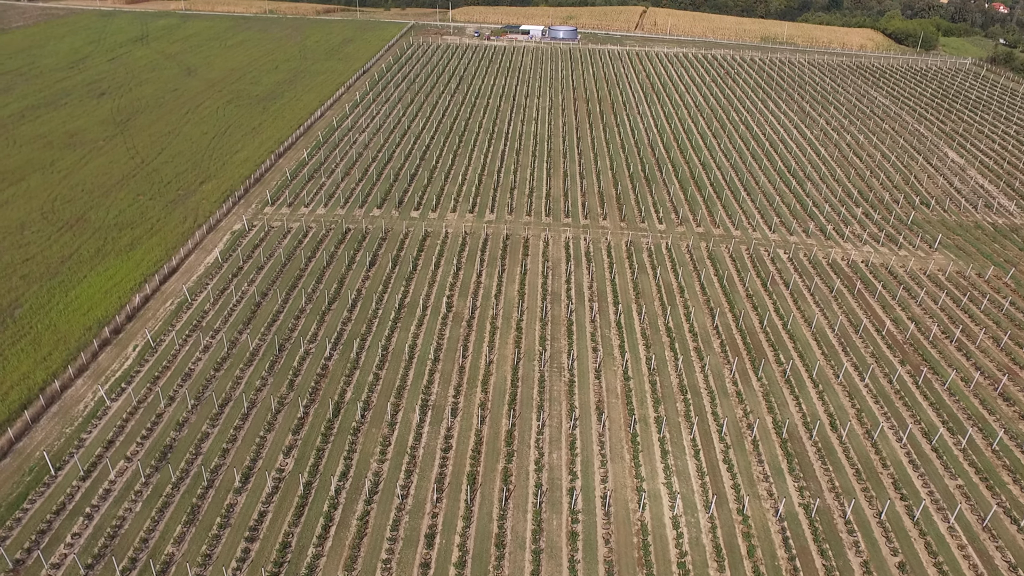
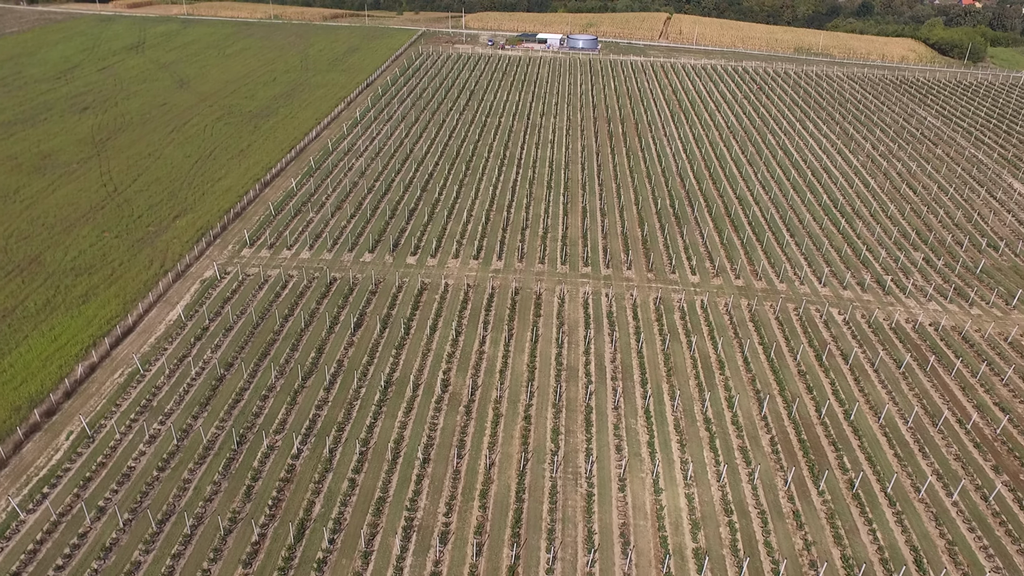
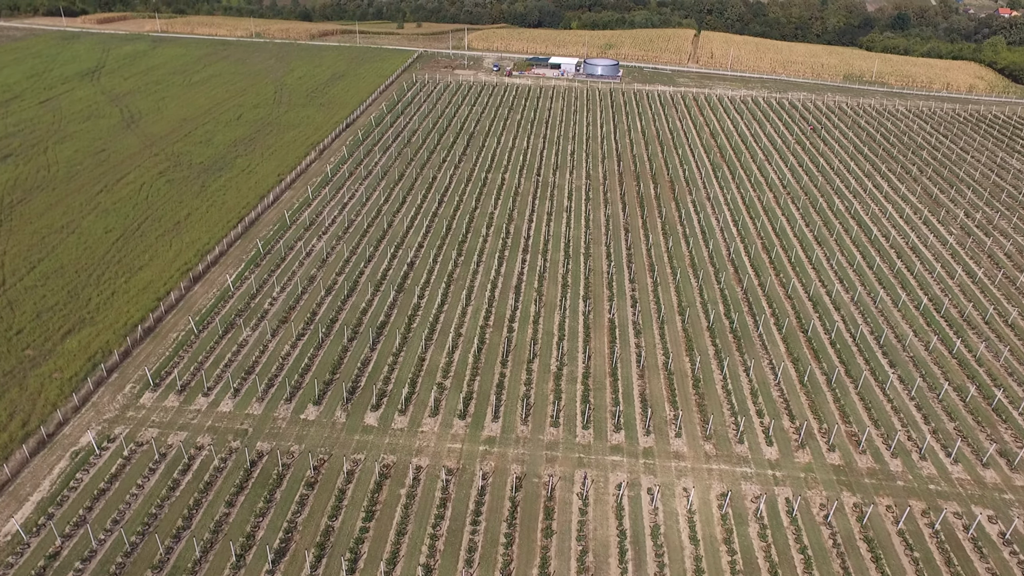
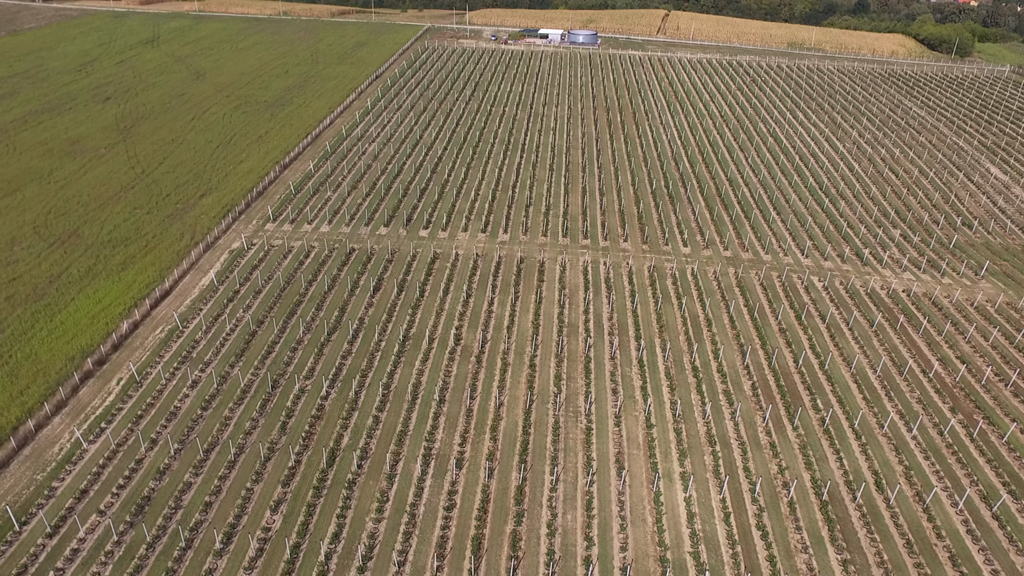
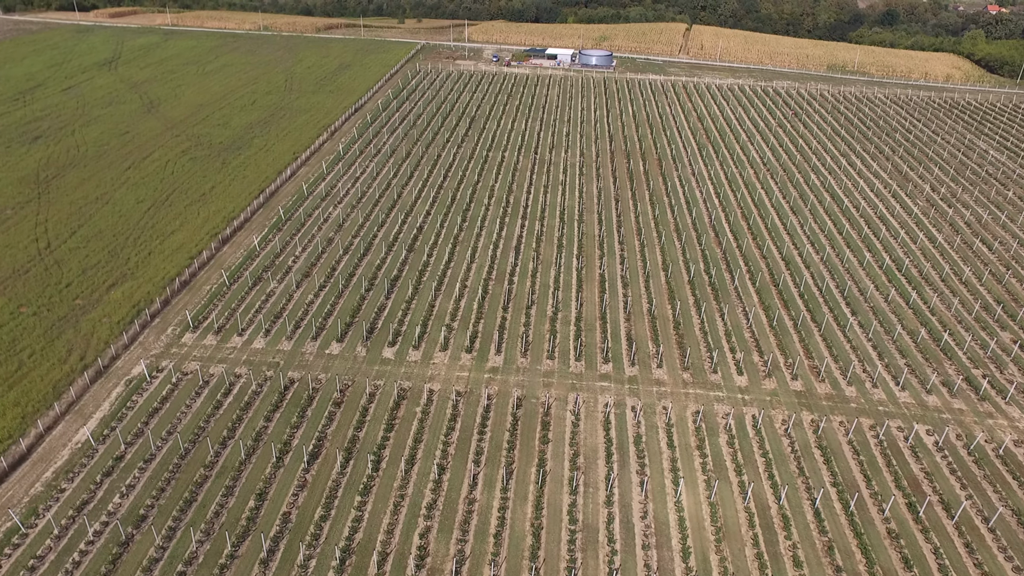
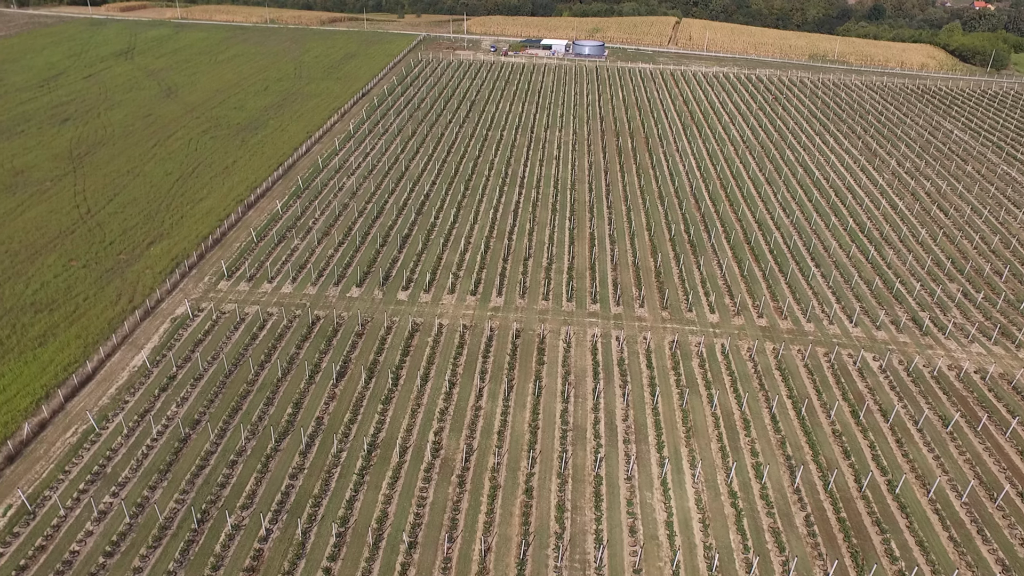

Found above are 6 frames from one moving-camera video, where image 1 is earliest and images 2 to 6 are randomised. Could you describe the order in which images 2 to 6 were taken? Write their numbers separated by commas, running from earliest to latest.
4, 2, 6, 5, 3
